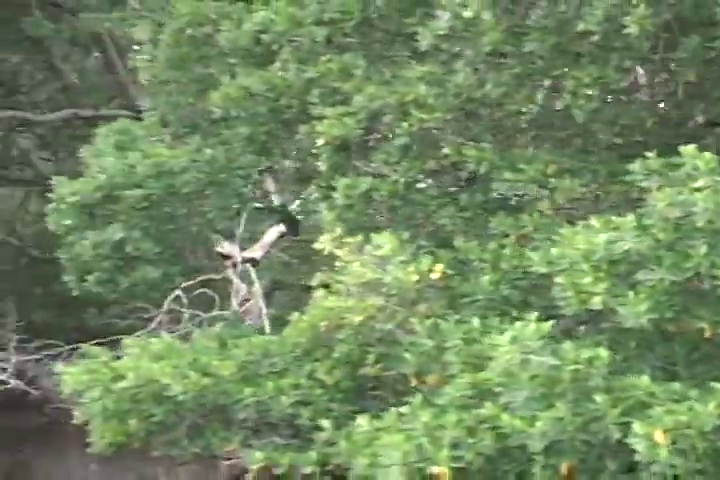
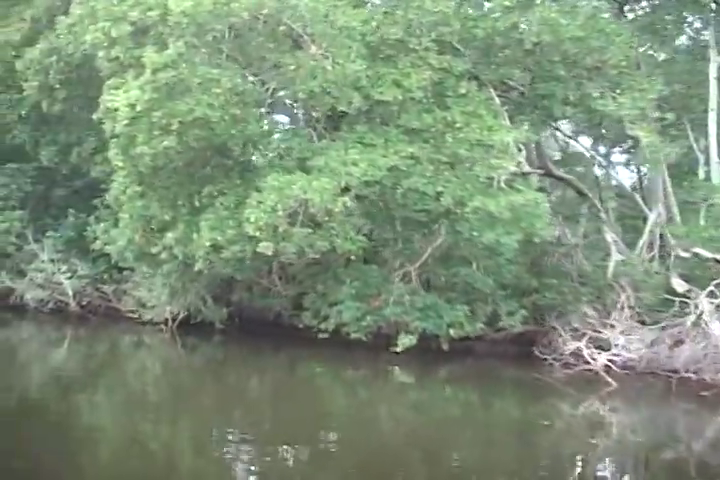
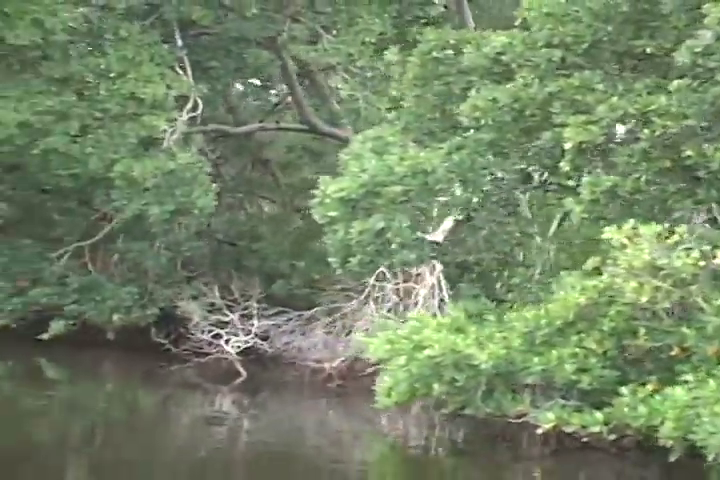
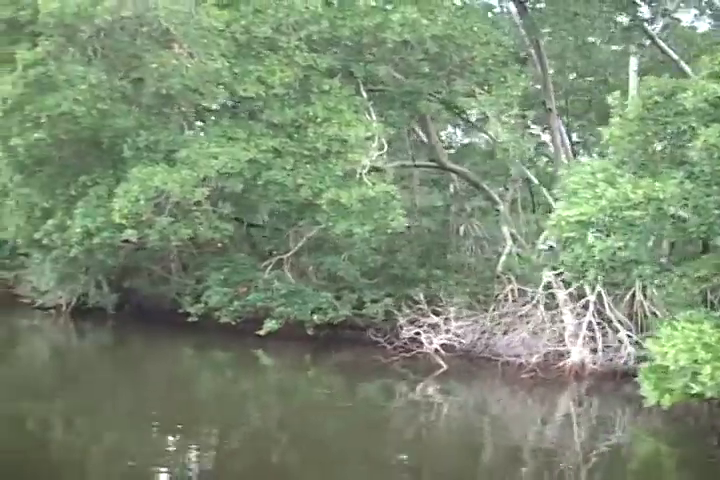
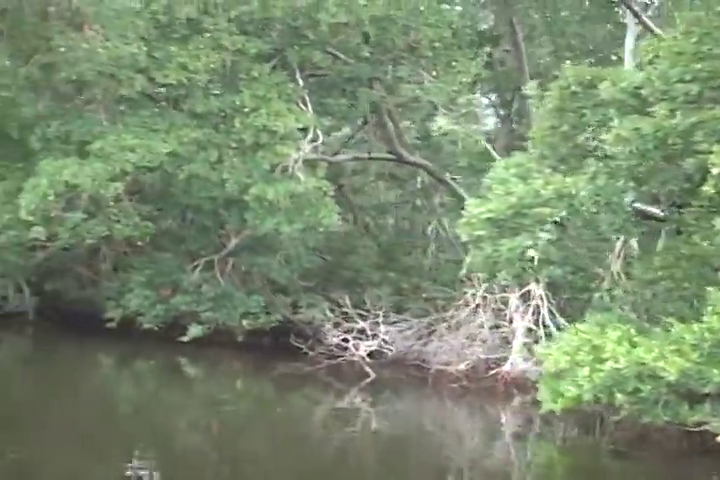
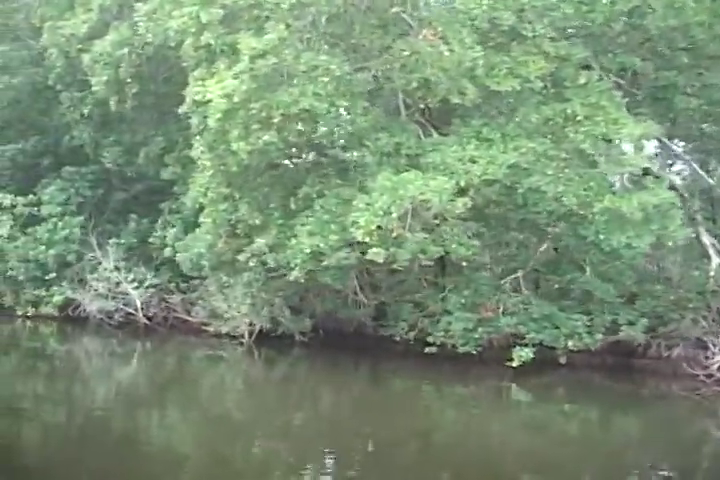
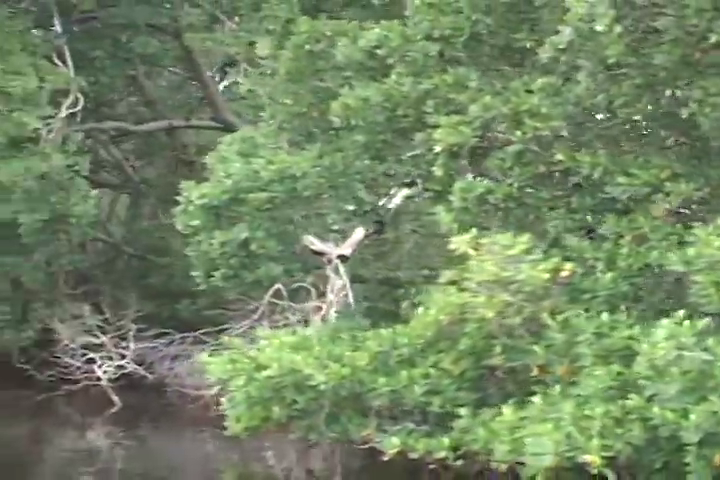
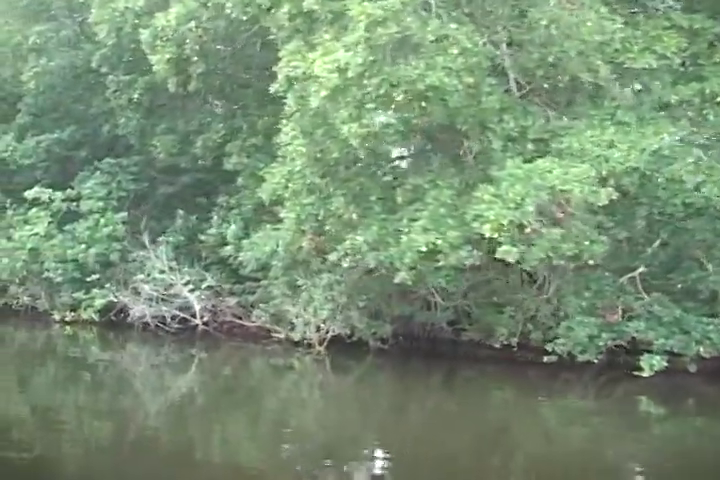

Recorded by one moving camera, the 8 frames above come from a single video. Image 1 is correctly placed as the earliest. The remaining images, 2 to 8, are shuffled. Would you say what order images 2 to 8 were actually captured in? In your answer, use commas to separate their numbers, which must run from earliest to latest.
7, 3, 5, 4, 2, 6, 8
